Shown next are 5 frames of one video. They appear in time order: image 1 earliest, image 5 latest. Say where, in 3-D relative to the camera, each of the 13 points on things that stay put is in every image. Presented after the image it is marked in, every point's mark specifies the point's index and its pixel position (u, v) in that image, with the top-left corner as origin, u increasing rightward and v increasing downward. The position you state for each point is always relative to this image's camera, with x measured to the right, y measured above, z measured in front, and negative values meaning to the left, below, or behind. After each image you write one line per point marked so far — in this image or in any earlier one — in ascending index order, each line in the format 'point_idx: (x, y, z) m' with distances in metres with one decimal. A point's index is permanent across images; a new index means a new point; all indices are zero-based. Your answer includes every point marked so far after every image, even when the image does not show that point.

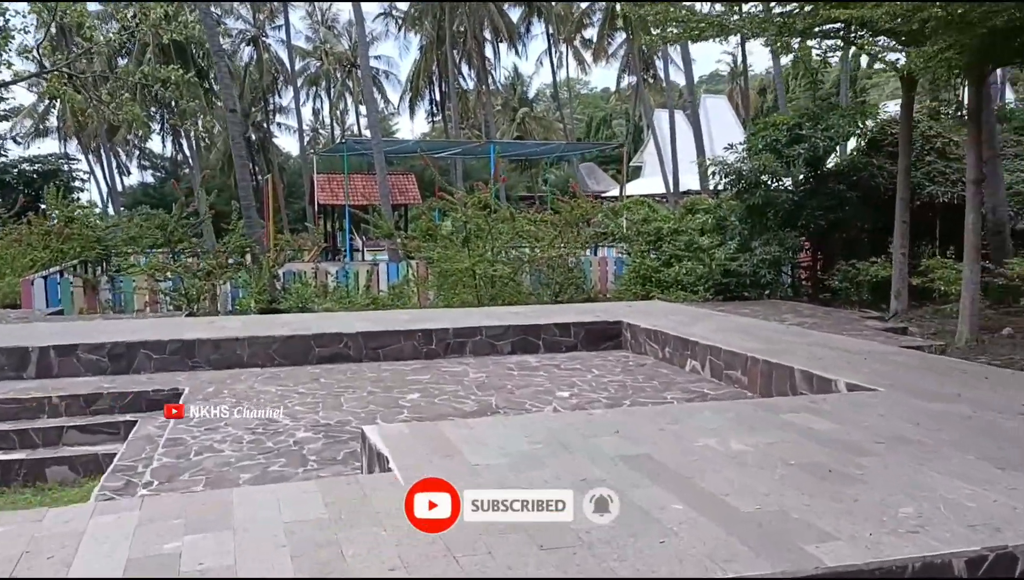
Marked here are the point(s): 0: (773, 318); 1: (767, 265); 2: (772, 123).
0: (+3.4, -0.3, +10.5) m
1: (+3.7, +0.4, +12.0) m
2: (+4.0, +2.6, +12.7) m
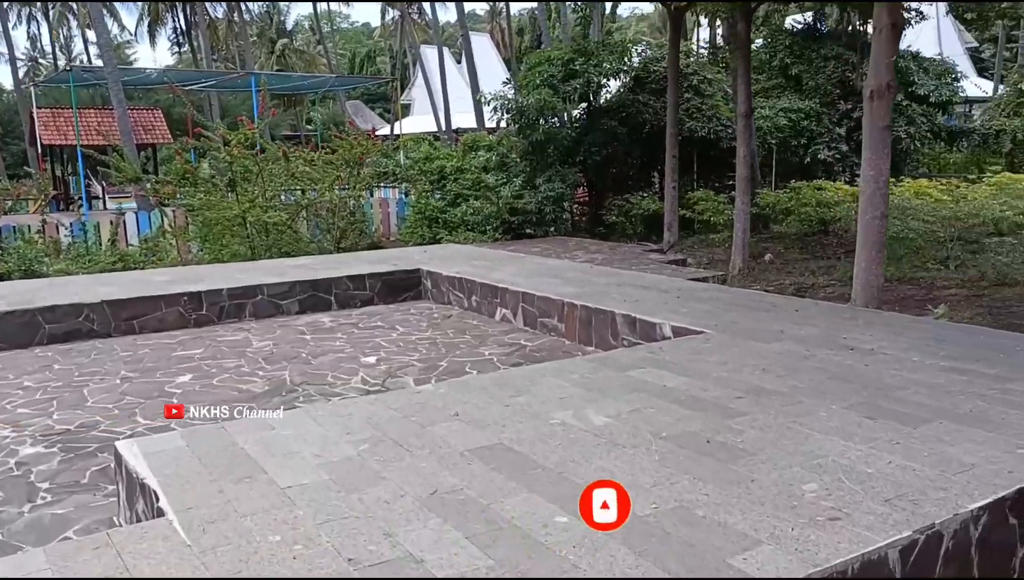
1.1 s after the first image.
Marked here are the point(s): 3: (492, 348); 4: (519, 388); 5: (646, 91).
0: (+0.6, +0.5, +10.3) m
1: (+0.5, +1.3, +11.8) m
2: (+0.5, +3.6, +12.4) m
3: (-0.2, -0.4, +5.8) m
4: (0.0, -0.4, +3.6) m
5: (+2.0, +3.1, +12.6) m
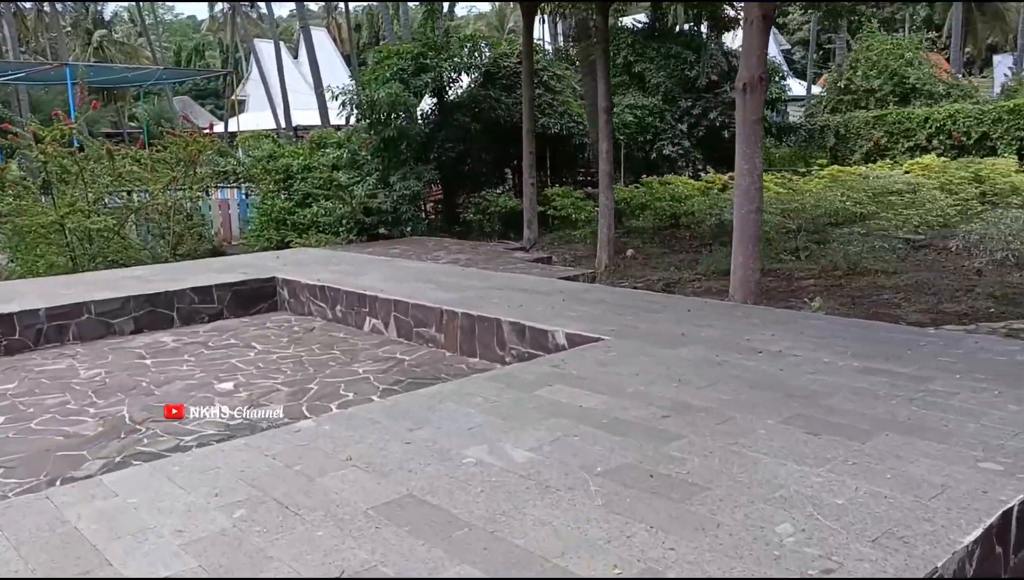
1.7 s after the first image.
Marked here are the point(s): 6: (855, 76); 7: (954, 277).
0: (-1.1, +0.5, +9.9) m
1: (-1.5, +1.3, +11.2) m
2: (-1.8, +3.5, +11.8) m
3: (-1.0, -0.5, +5.3) m
4: (-0.4, -0.5, +3.1) m
5: (-0.3, +3.1, +12.3) m
6: (+7.1, +4.4, +16.6) m
7: (+4.2, +0.1, +7.5) m
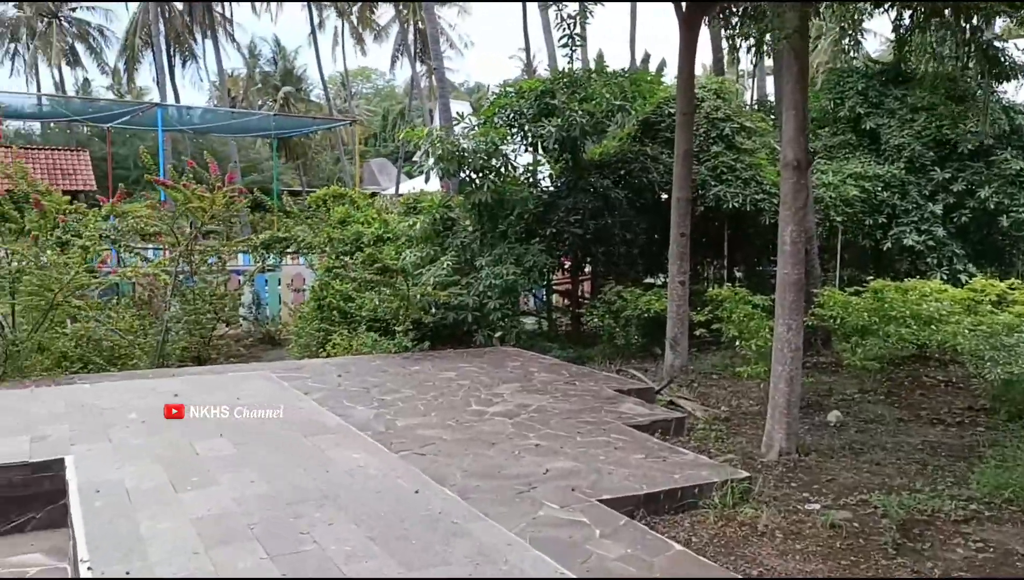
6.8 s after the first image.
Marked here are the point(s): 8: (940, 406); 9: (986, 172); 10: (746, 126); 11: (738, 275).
0: (-0.1, -0.7, +6.4) m
1: (-0.1, 0.0, +7.9) m
2: (0.0, +2.2, +8.7) m
3: (-1.3, -1.3, +1.9) m
4: (-1.2, -1.1, -0.4) m
5: (+1.5, +1.7, +8.7) m
6: (+9.8, +2.0, +11.0) m
7: (+4.4, -1.2, +2.7) m
8: (+3.3, -0.9, +6.1) m
9: (+5.2, +1.3, +8.8) m
10: (+2.5, +1.8, +8.5) m
11: (+2.5, +0.2, +8.9) m
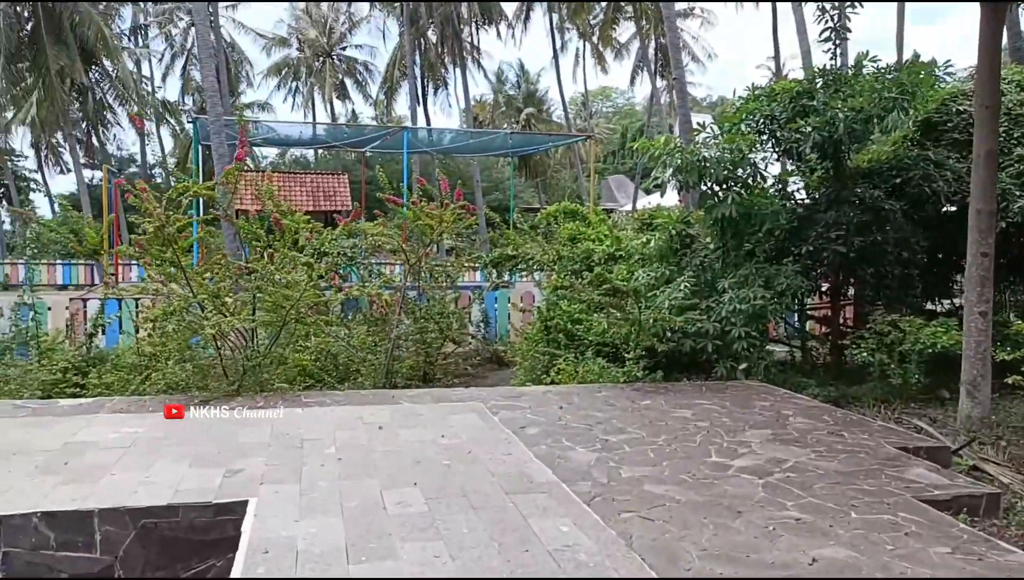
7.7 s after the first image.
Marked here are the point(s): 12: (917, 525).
0: (+1.6, -0.9, +5.5) m
1: (+2.0, -0.2, +6.9) m
2: (+2.4, +2.0, +7.7) m
3: (-0.8, -1.3, +1.5) m
4: (-1.4, -1.1, -0.7) m
5: (+3.9, +1.4, +7.3) m
6: (+12.5, +1.6, +7.1) m
7: (+4.8, -1.4, +0.7) m
8: (+4.7, -1.1, +4.2) m
9: (+7.4, +1.0, +6.3) m
10: (+4.7, +1.5, +6.8) m
11: (+4.9, -0.1, +7.2) m
12: (+2.0, -1.0, +3.8) m
